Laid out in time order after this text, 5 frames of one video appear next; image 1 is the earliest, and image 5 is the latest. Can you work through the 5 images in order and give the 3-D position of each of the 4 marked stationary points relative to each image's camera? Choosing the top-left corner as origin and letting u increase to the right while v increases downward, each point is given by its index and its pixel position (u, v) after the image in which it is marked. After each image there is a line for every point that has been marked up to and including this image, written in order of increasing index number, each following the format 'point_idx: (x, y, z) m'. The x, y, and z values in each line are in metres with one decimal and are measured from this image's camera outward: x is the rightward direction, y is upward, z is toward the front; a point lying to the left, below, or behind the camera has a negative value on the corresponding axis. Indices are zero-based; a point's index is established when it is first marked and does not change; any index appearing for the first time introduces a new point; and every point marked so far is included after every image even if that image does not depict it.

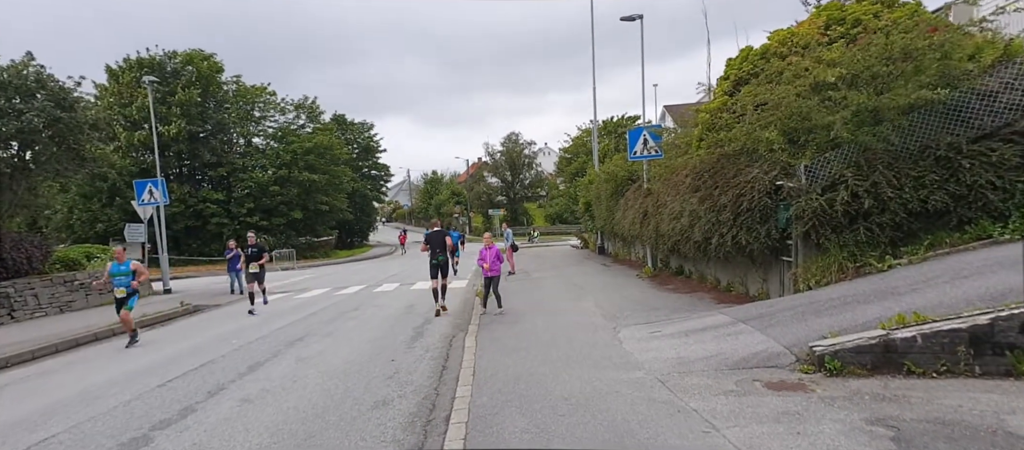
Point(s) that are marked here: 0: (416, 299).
0: (-2.6, -2.0, +17.7) m
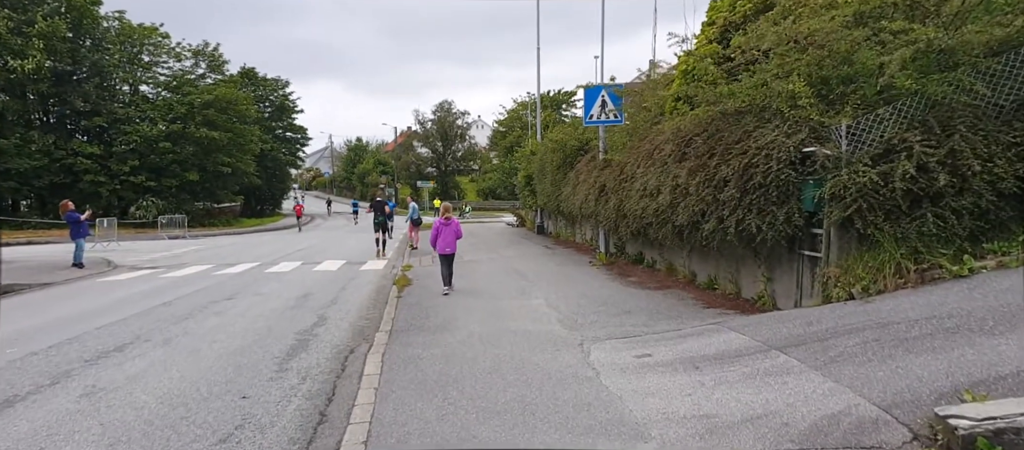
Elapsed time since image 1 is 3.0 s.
0: (-4.4, -1.3, +14.3) m
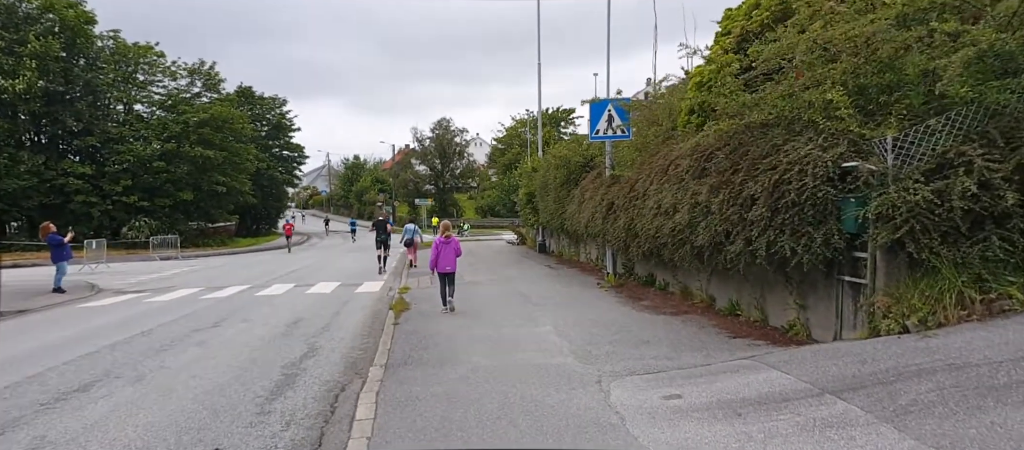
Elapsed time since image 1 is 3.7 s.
0: (-4.3, -1.8, +13.5) m
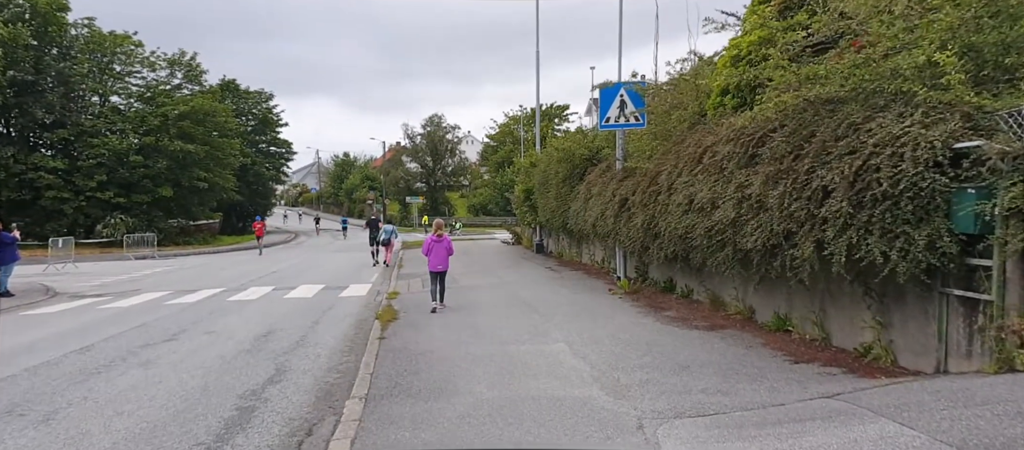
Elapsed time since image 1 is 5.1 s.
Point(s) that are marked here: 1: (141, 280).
0: (-4.3, -1.7, +12.0) m
1: (-11.0, -1.6, +19.2) m
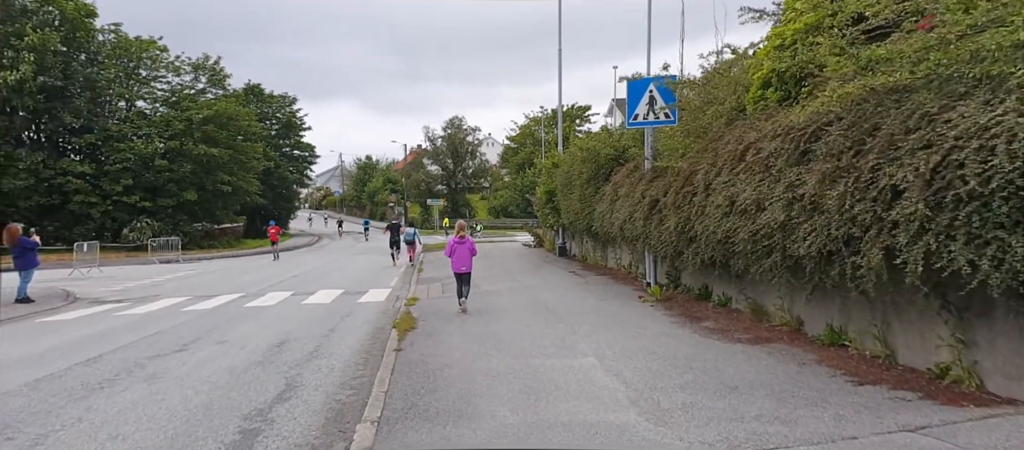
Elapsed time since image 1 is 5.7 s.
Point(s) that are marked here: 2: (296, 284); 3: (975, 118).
0: (-3.8, -1.8, +11.5) m
1: (-10.3, -1.8, +19.0) m
2: (-6.1, -1.7, +18.3) m
3: (+3.4, +0.8, +4.7) m
